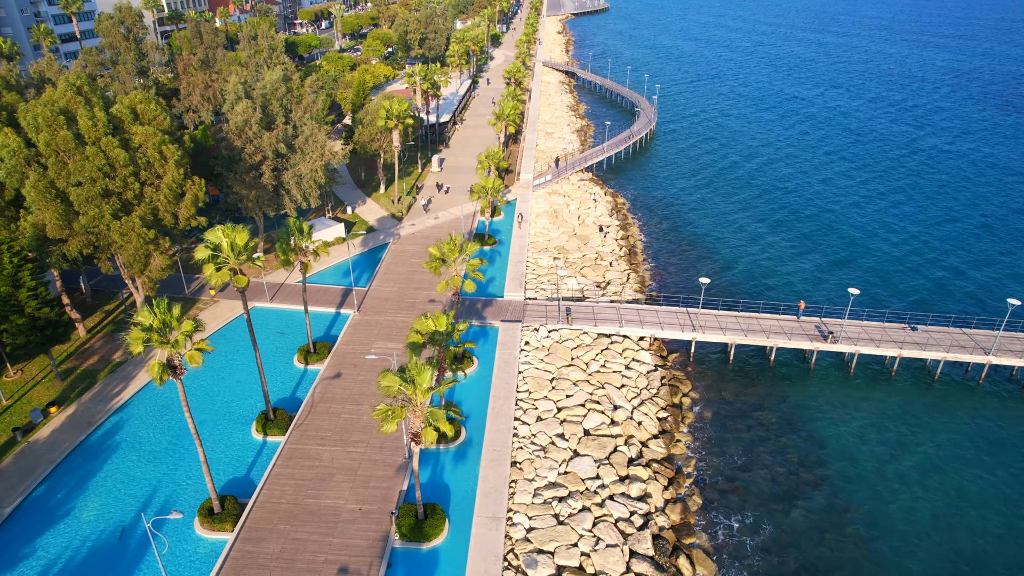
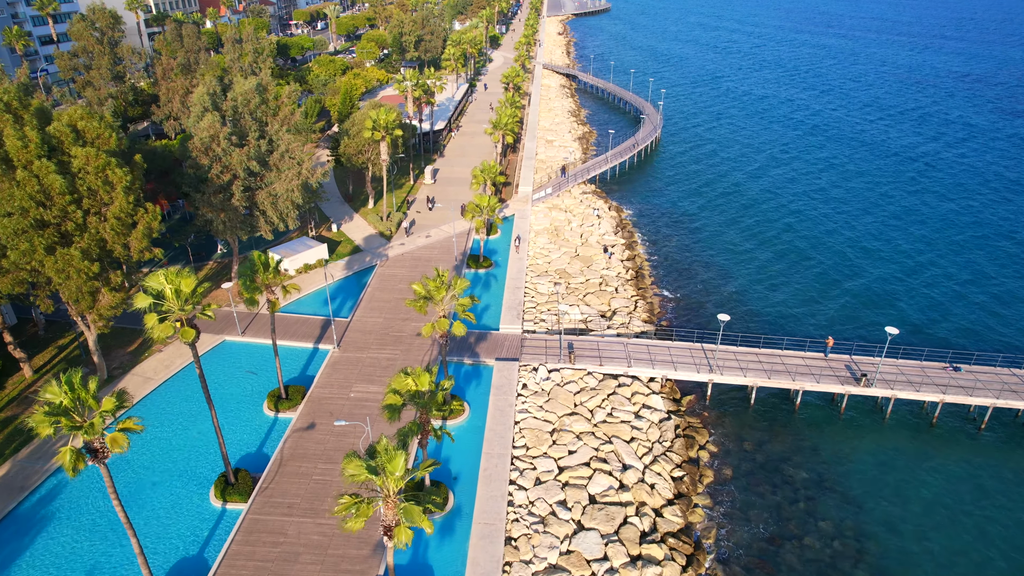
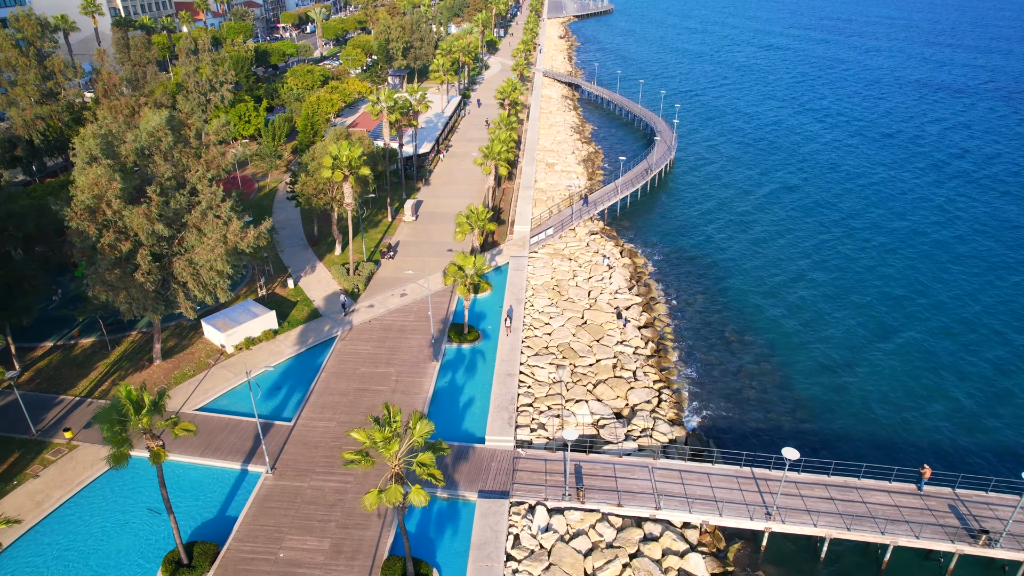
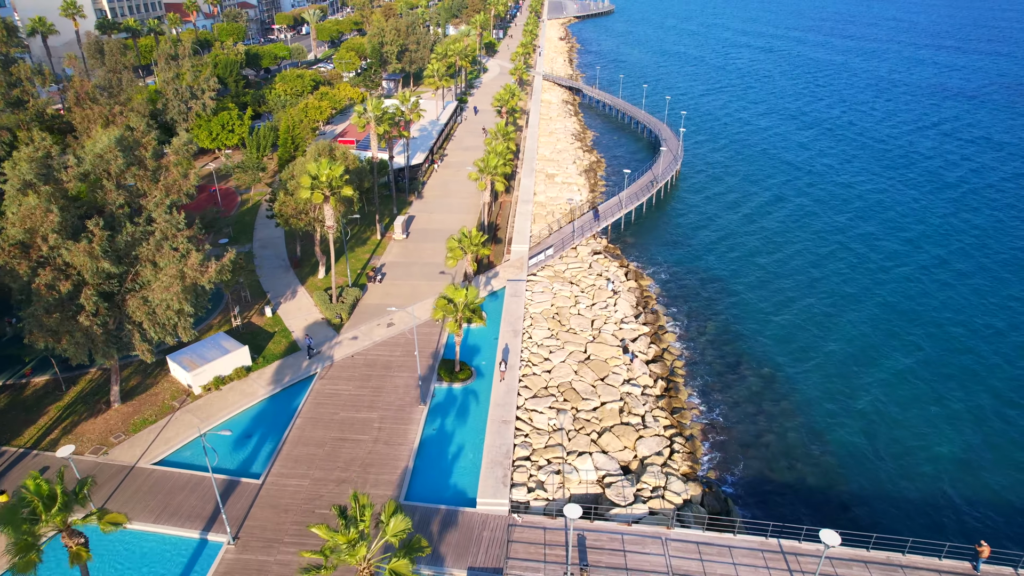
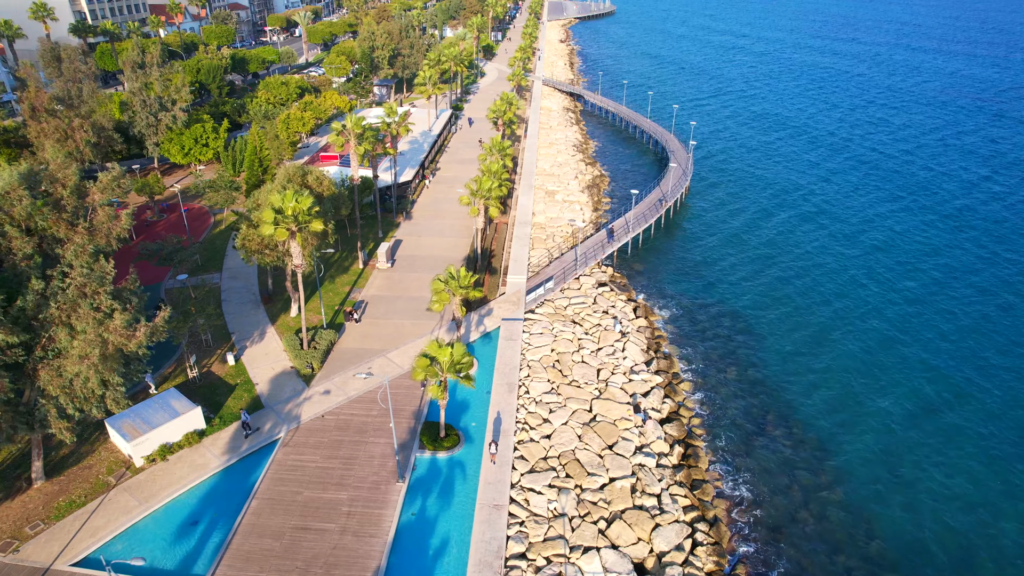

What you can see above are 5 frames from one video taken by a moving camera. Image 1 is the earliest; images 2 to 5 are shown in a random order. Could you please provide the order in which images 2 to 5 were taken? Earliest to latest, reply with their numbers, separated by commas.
2, 3, 4, 5
